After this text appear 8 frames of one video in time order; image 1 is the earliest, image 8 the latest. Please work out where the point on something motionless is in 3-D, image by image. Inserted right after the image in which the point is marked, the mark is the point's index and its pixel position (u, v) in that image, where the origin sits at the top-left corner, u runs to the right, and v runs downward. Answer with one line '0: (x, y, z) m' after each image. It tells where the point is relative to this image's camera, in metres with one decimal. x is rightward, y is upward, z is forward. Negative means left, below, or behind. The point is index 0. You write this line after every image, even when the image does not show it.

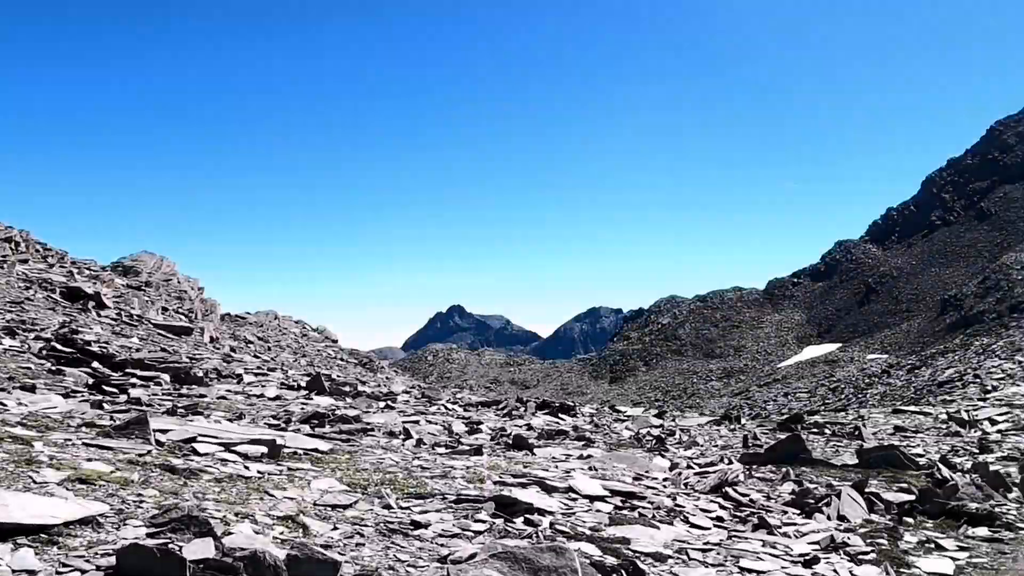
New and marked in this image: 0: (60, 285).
0: (-13.5, 0.0, +17.5) m
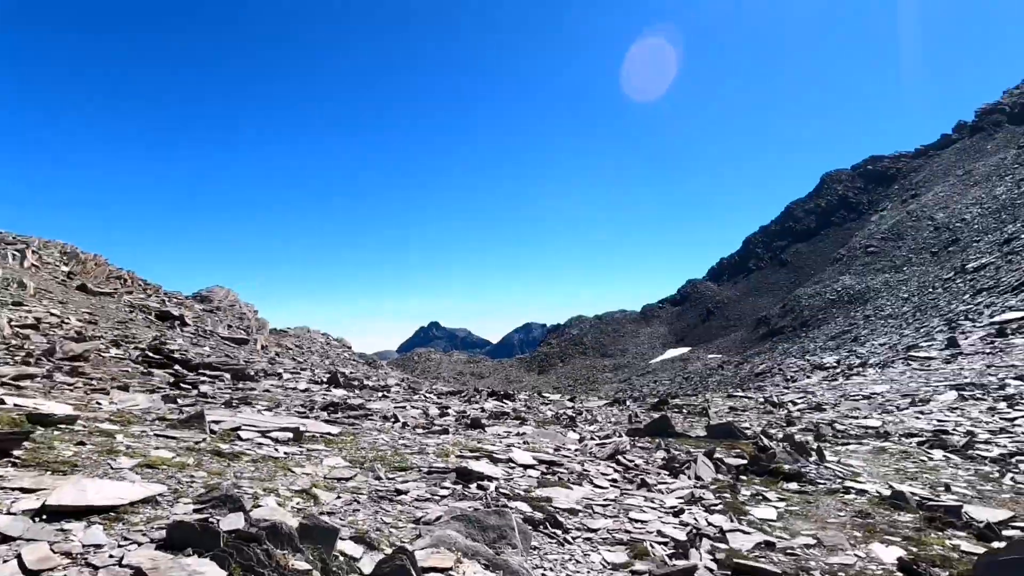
0: (-15.2, -0.9, +24.5) m
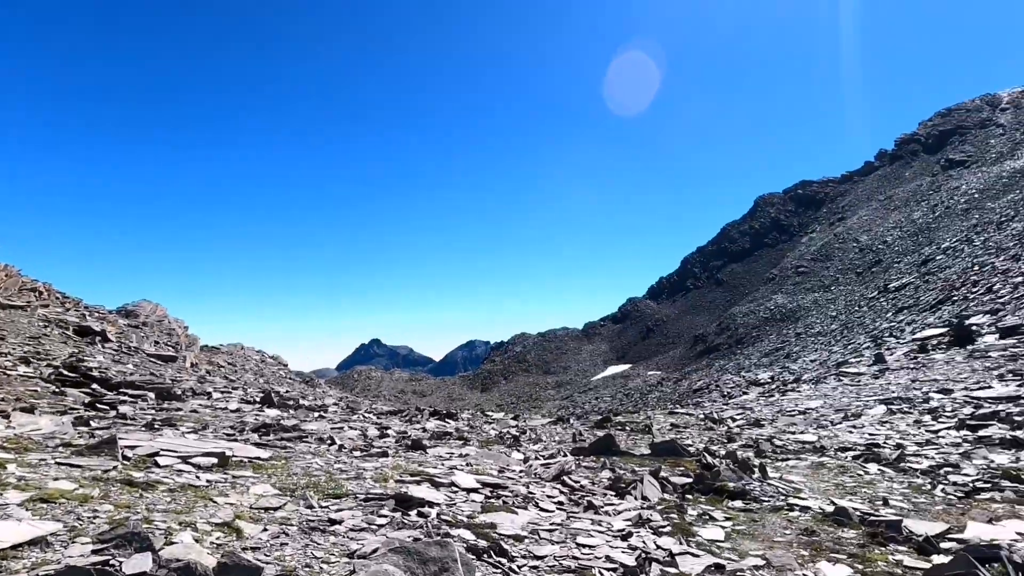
0: (-17.5, -1.4, +22.8) m
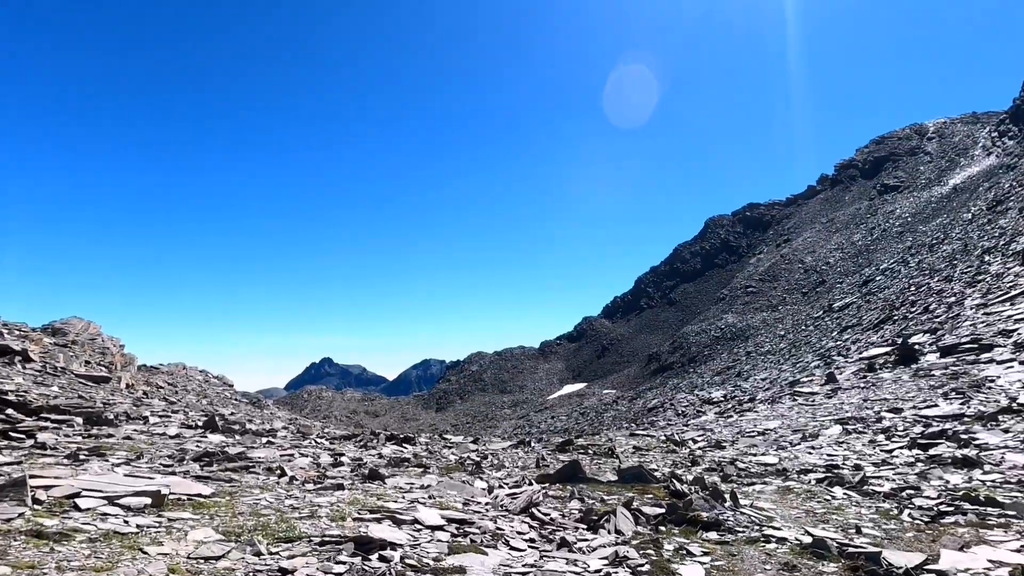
0: (-19.2, -2.1, +21.3) m
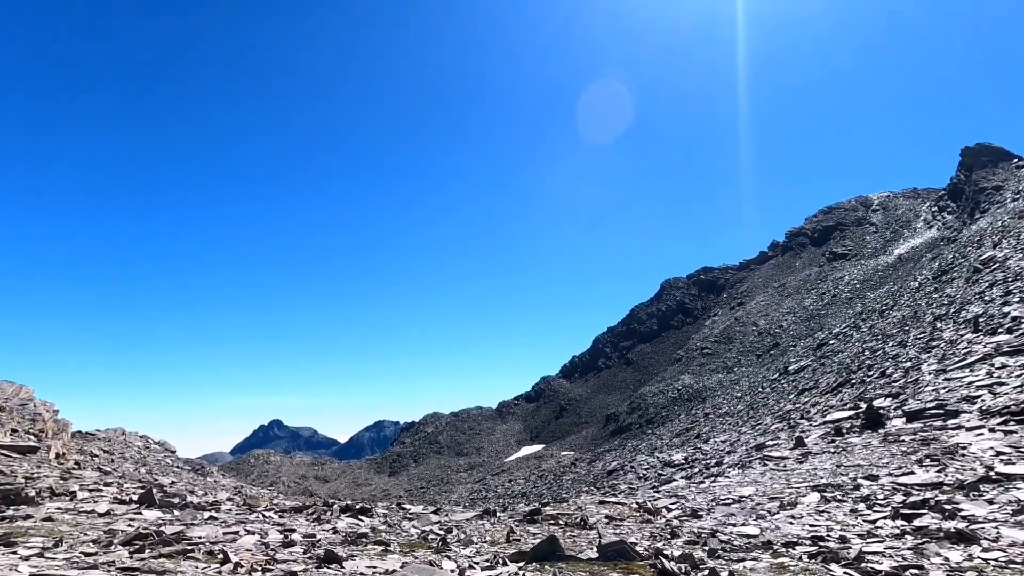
0: (-29.4, -5.4, +16.7) m
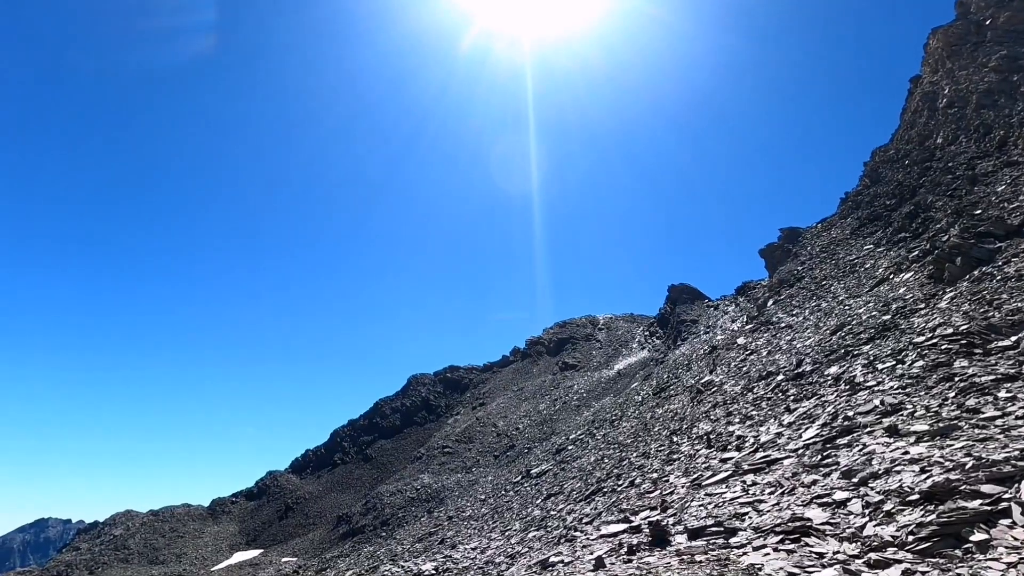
0: (-34.8, -9.7, +16.3) m
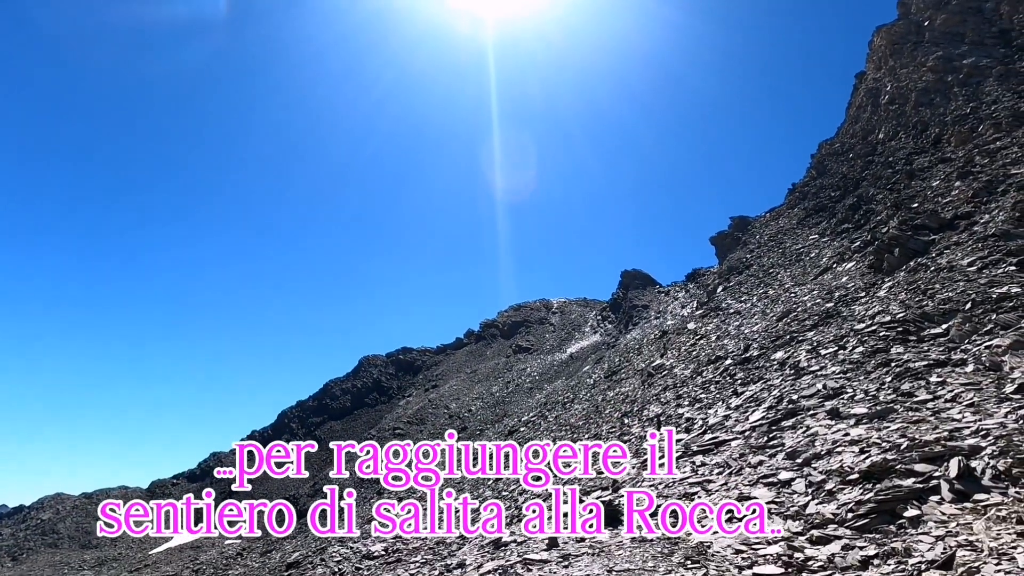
0: (-34.2, -7.1, +17.3) m
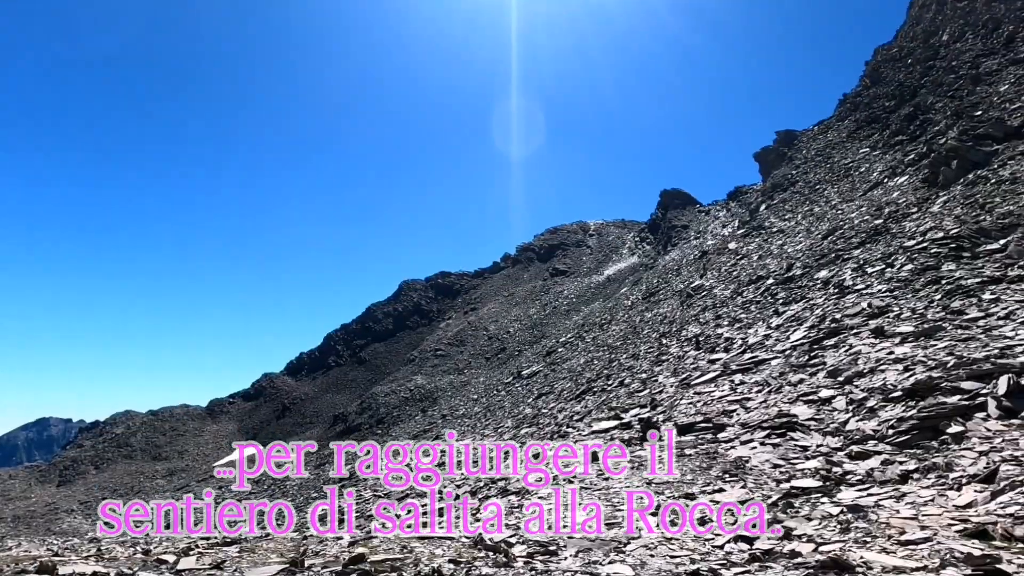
0: (-34.5, -7.4, +16.6) m
